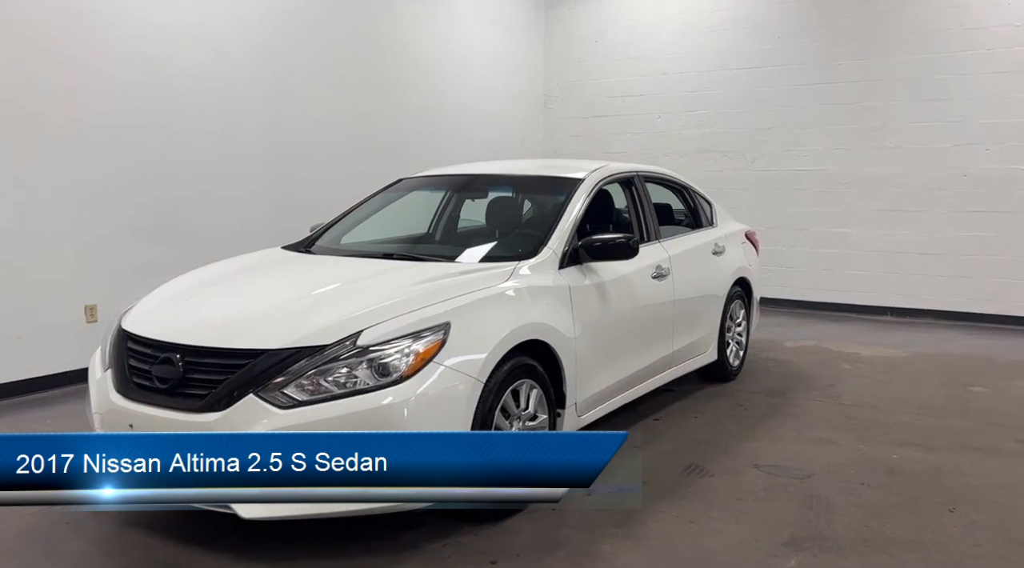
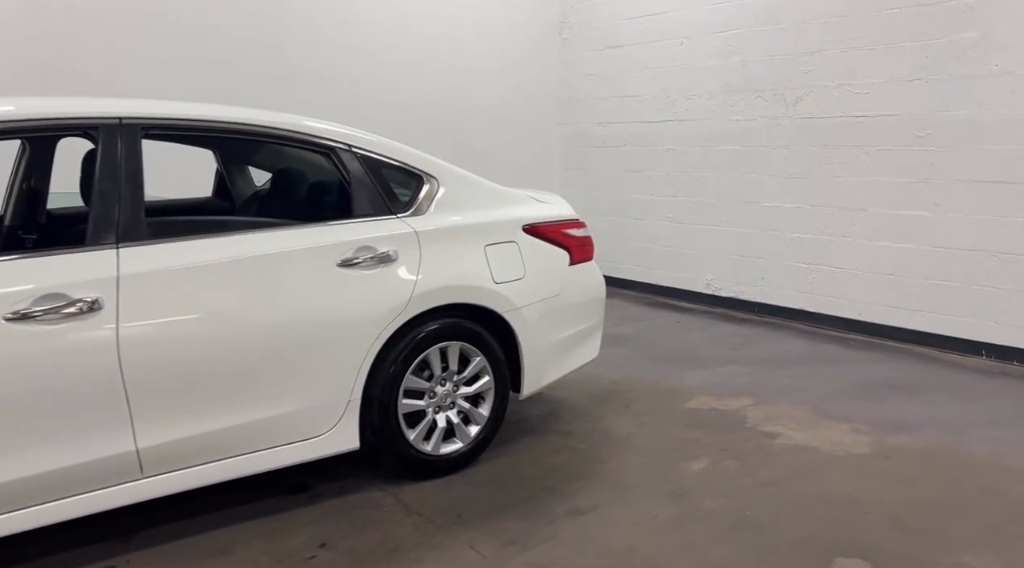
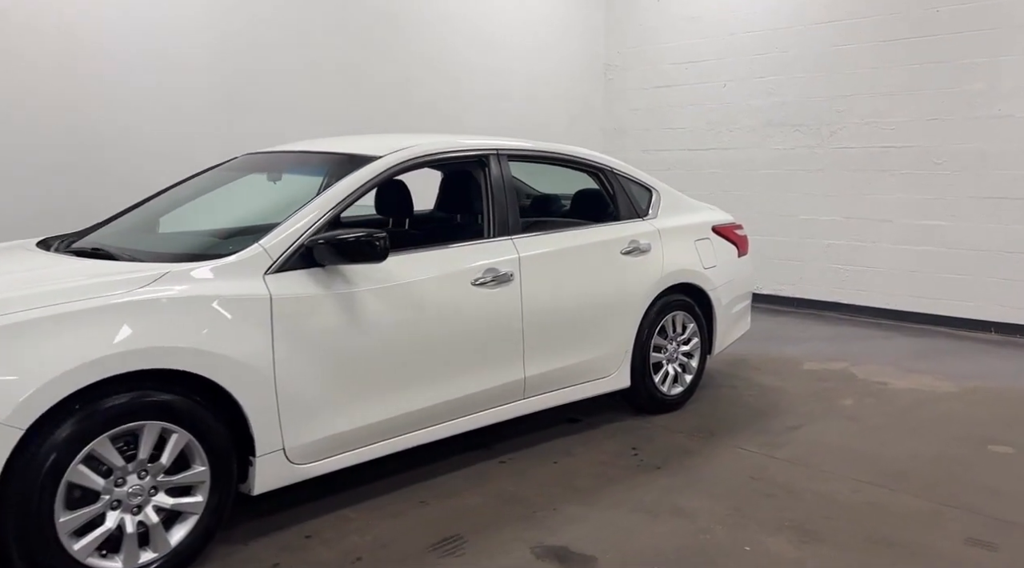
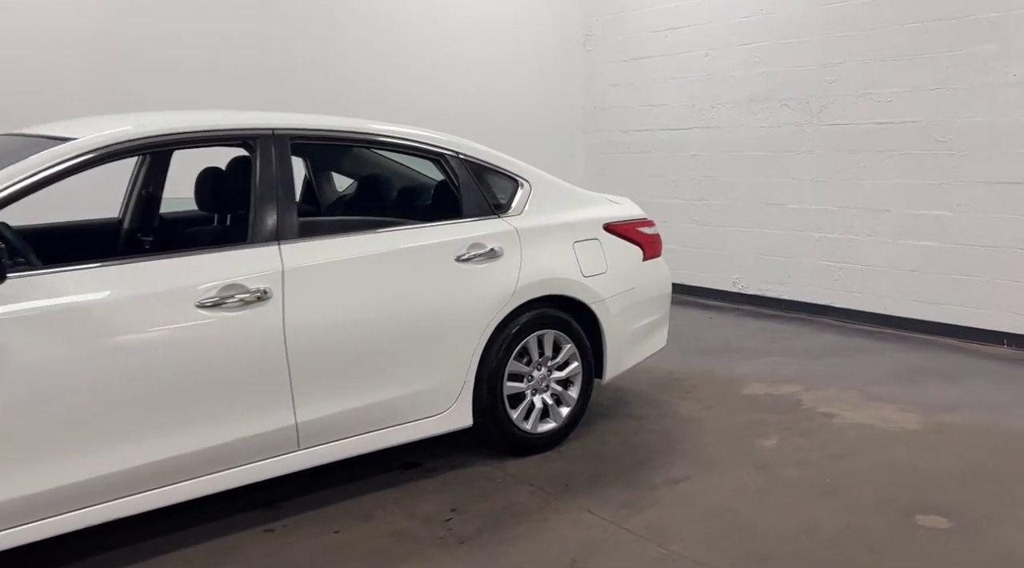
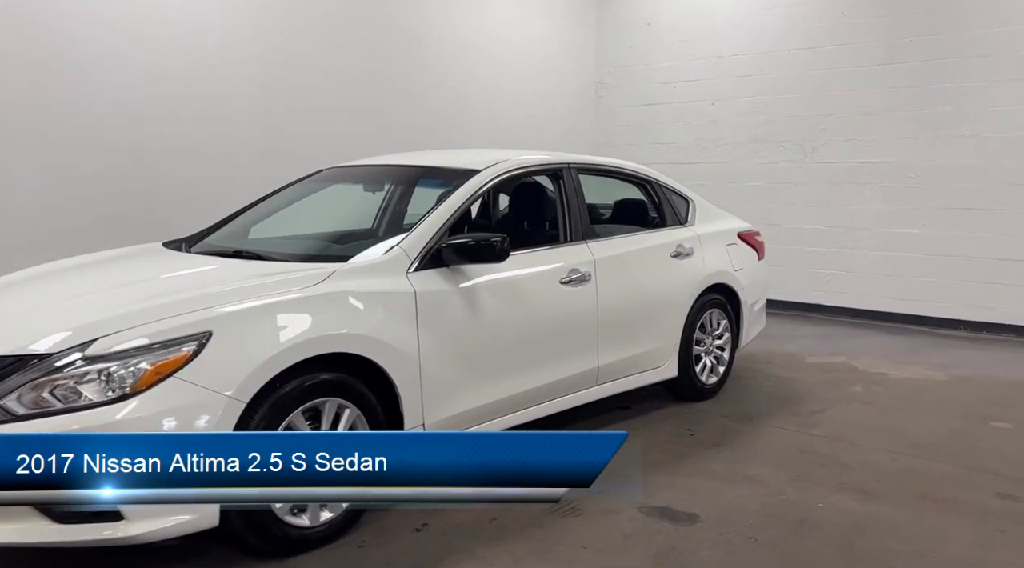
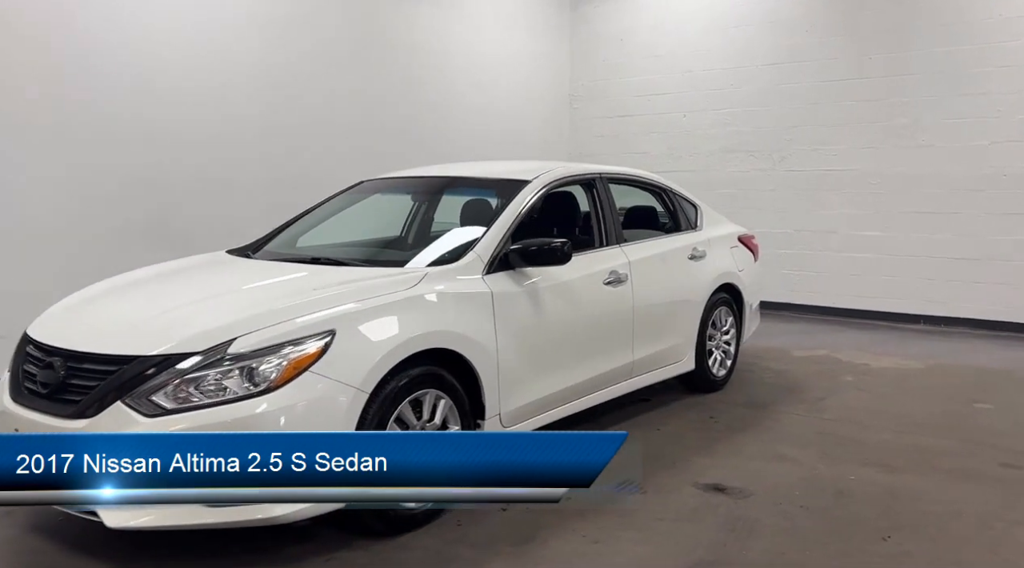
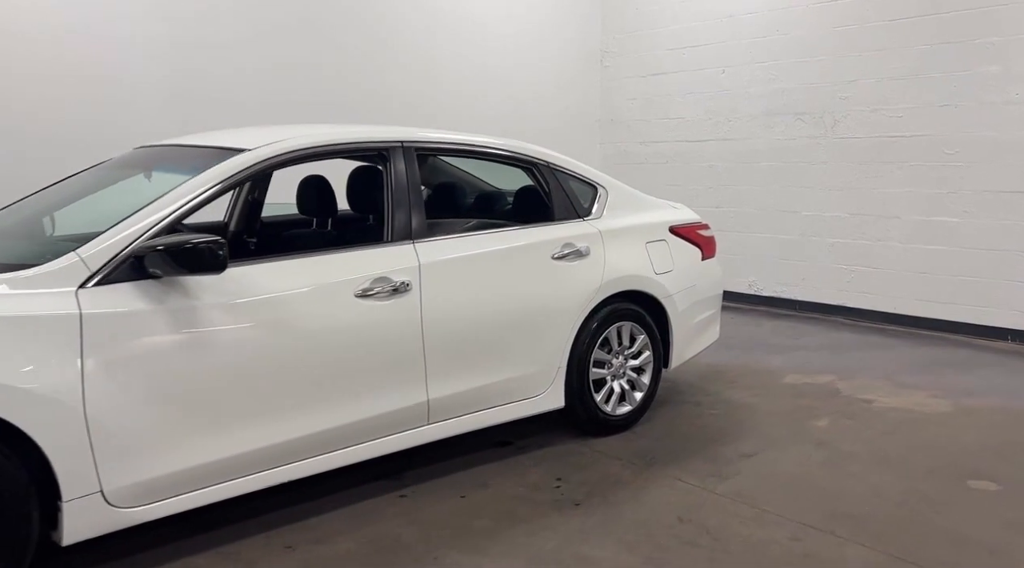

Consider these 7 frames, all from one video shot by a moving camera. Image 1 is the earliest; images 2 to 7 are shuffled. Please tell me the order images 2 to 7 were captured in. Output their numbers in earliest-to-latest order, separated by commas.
6, 5, 3, 7, 4, 2
